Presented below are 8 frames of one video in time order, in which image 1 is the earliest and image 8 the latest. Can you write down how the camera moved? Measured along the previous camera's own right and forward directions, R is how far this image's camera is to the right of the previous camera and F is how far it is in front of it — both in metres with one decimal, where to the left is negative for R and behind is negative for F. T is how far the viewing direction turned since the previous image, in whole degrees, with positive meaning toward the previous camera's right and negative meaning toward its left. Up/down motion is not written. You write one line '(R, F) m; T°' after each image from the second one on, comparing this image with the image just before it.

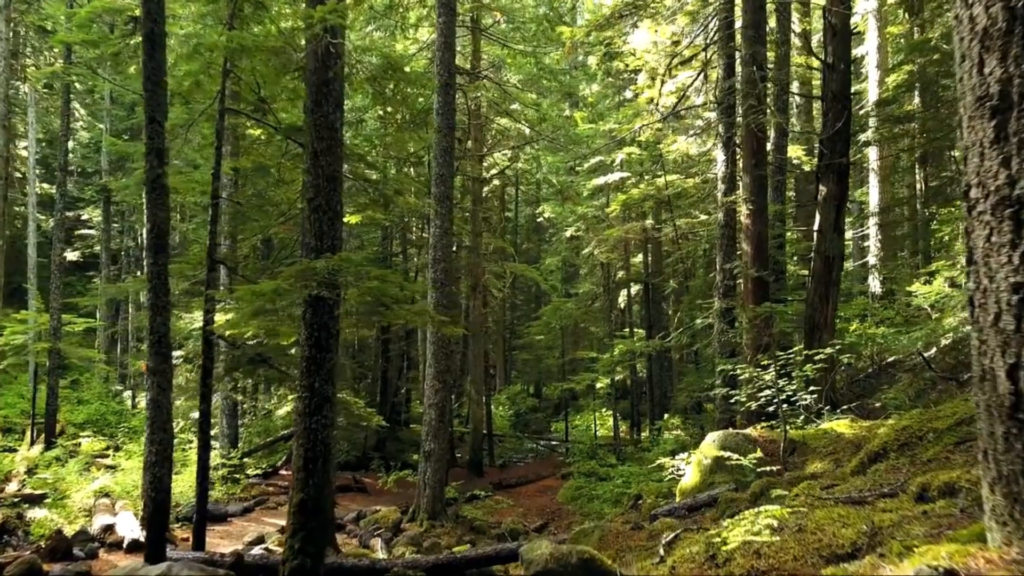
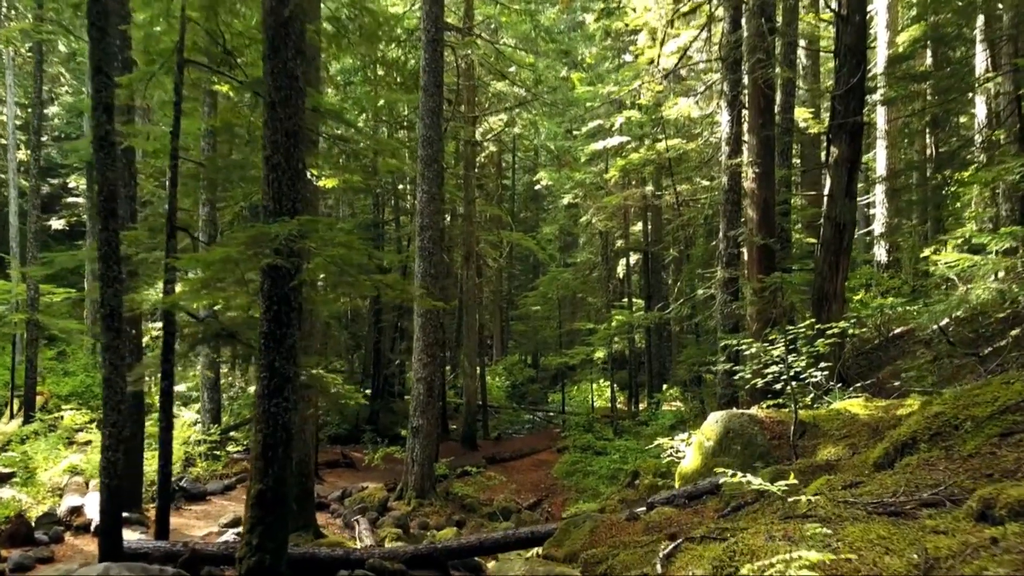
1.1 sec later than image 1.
(+0.1, +0.6) m; 0°
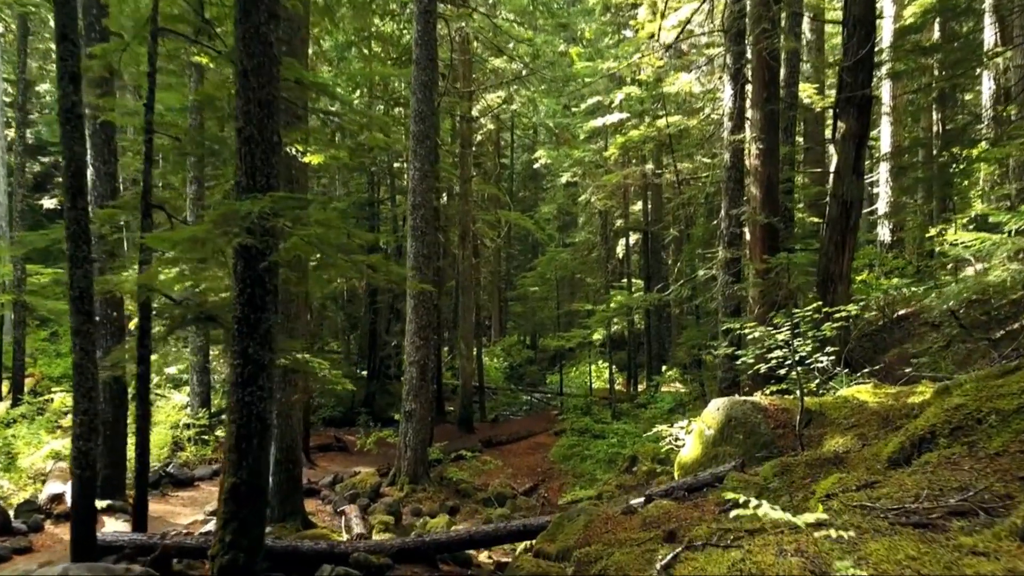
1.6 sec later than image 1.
(+0.1, +0.3) m; 0°
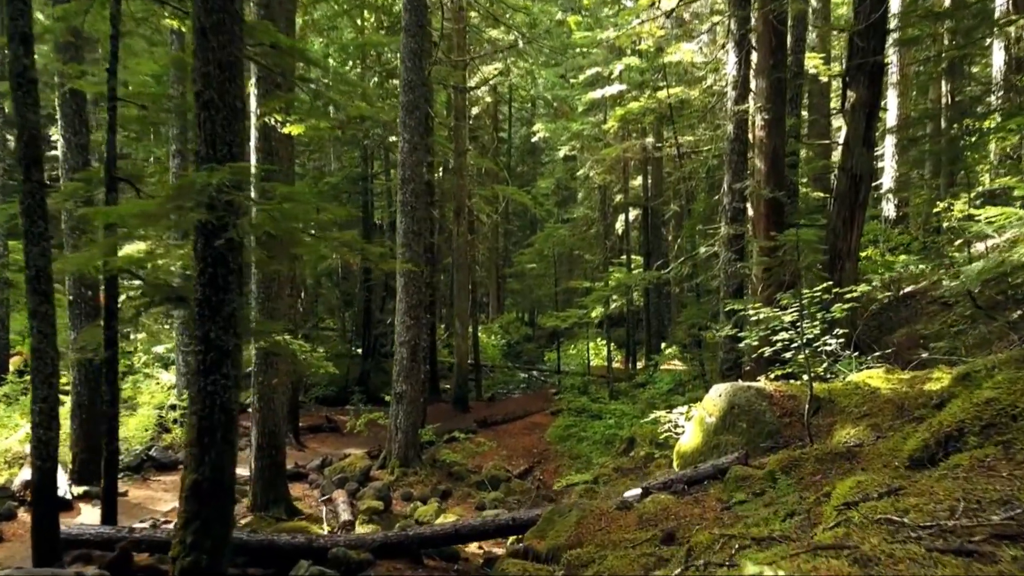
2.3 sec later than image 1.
(+0.1, +0.4) m; 0°
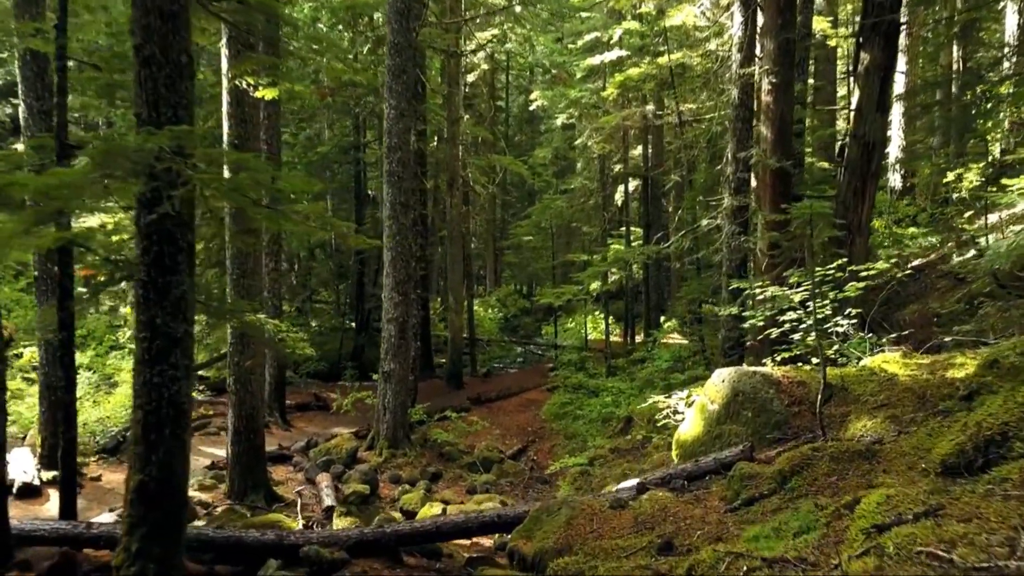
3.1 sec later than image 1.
(+0.1, +0.5) m; 0°
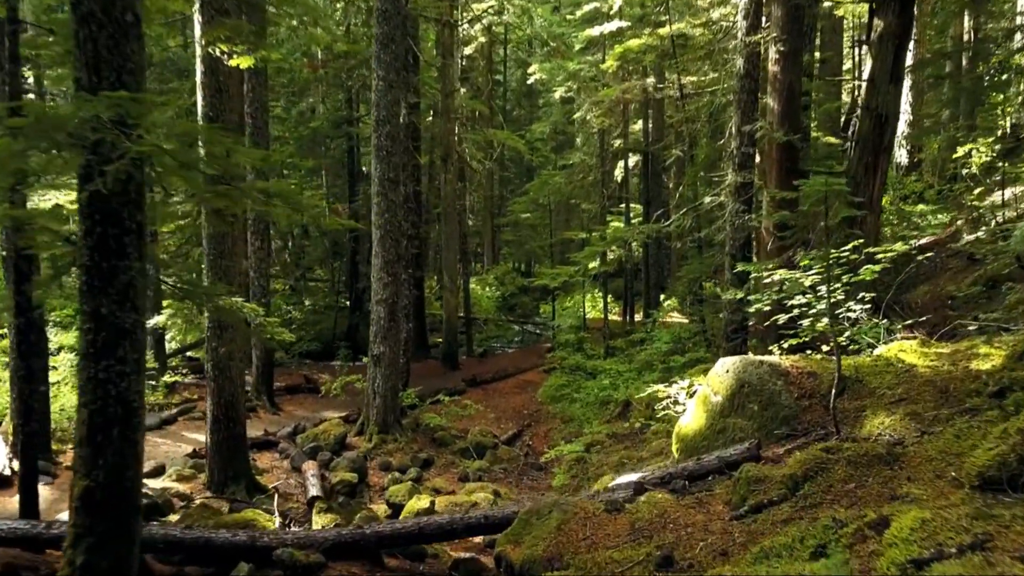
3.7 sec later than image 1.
(+0.1, +0.4) m; 0°
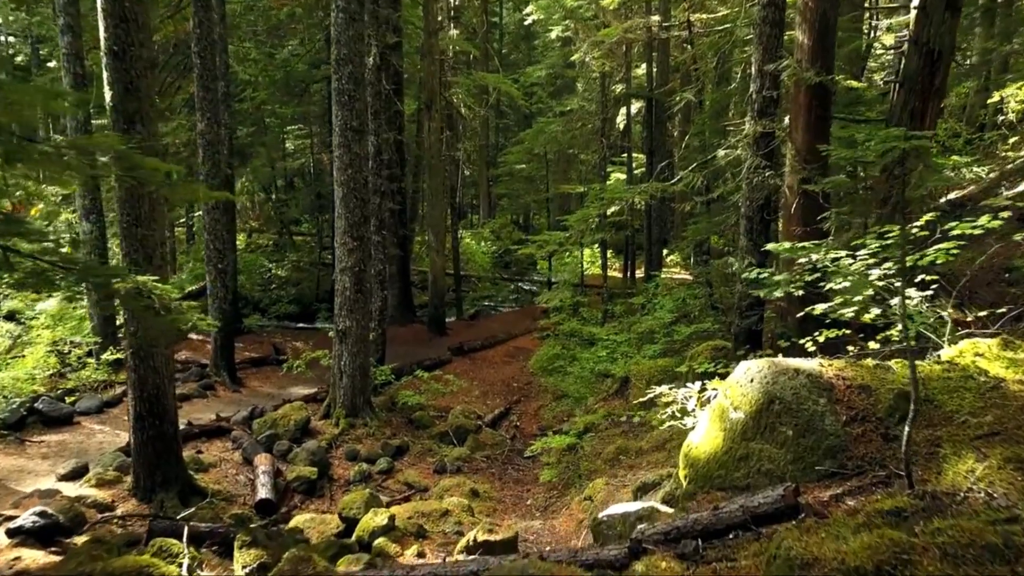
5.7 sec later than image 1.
(+0.2, +1.3) m; 0°
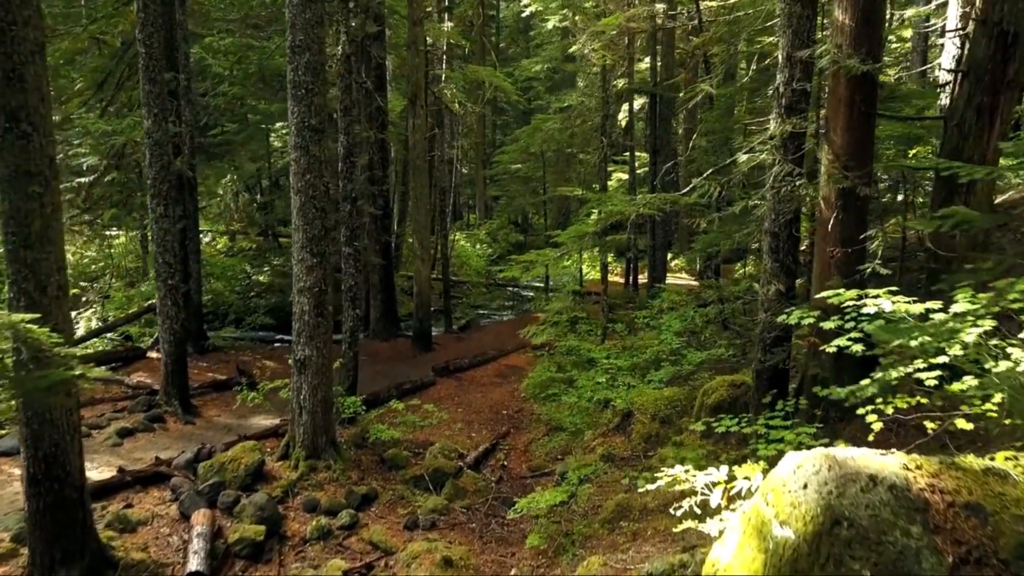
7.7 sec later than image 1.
(+0.2, +1.2) m; 0°
